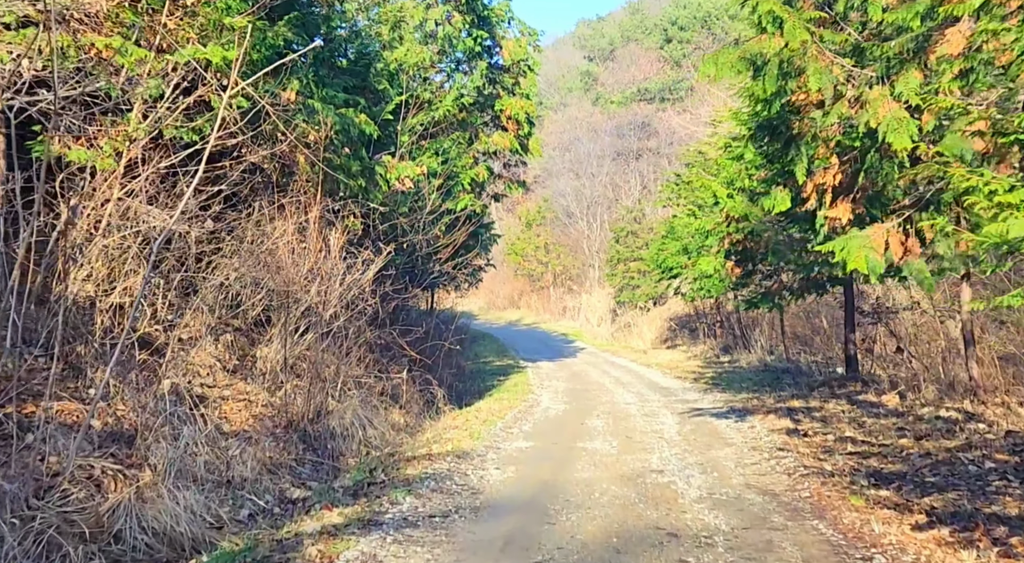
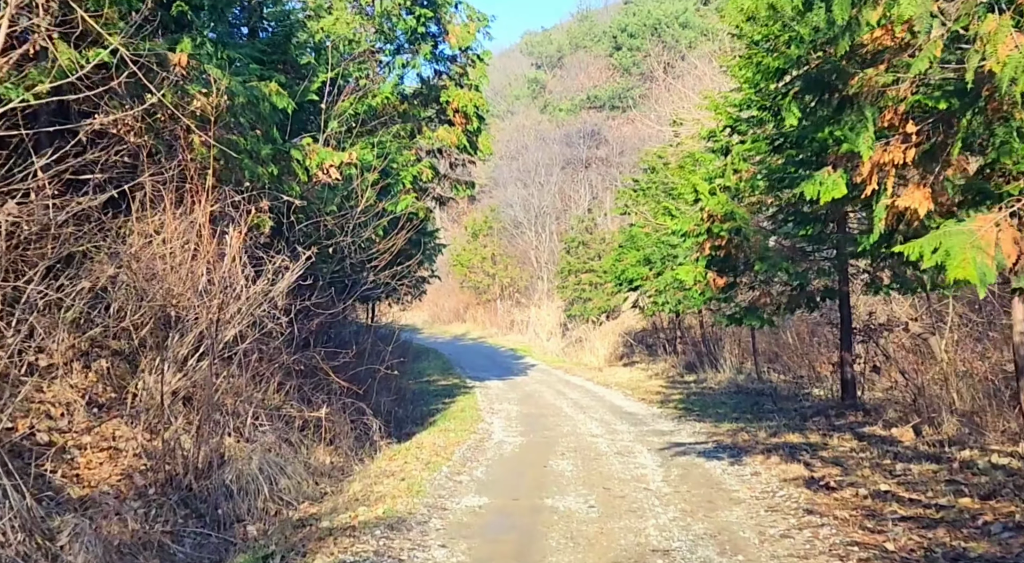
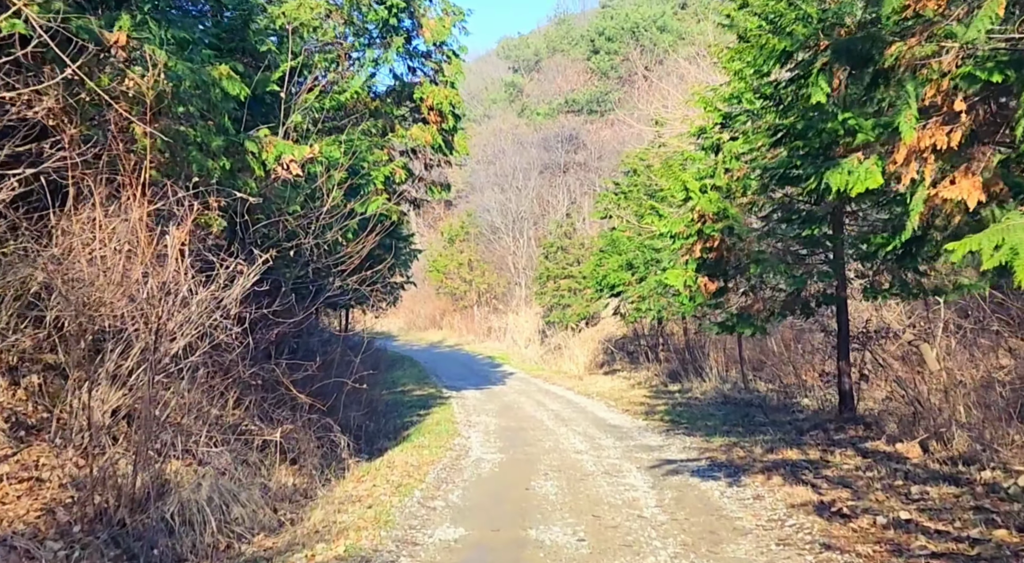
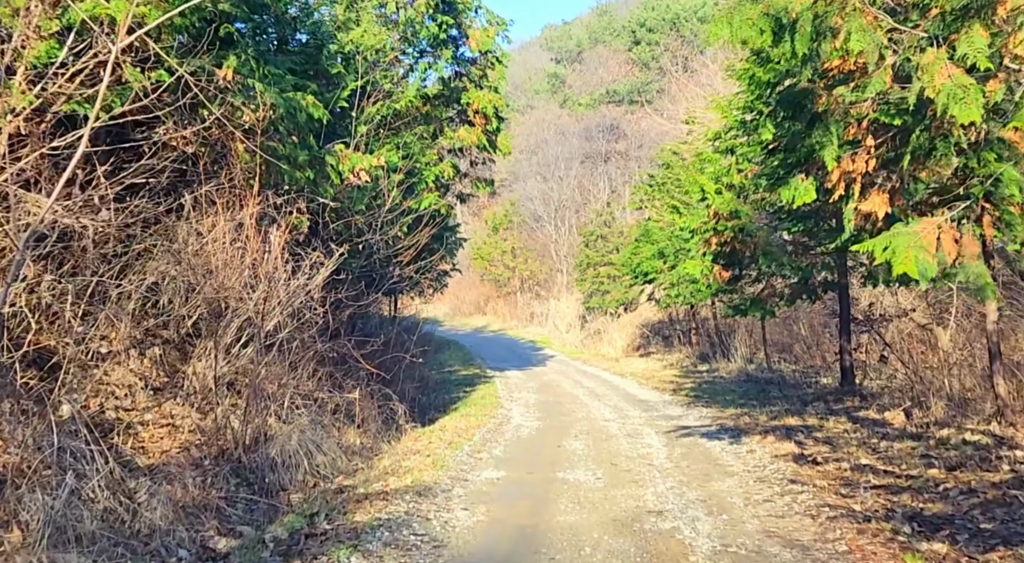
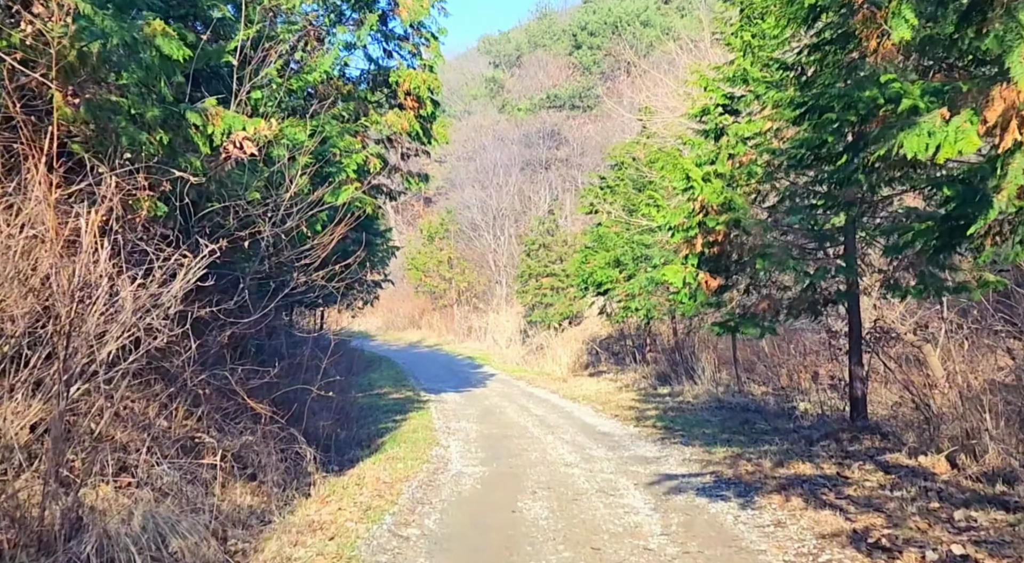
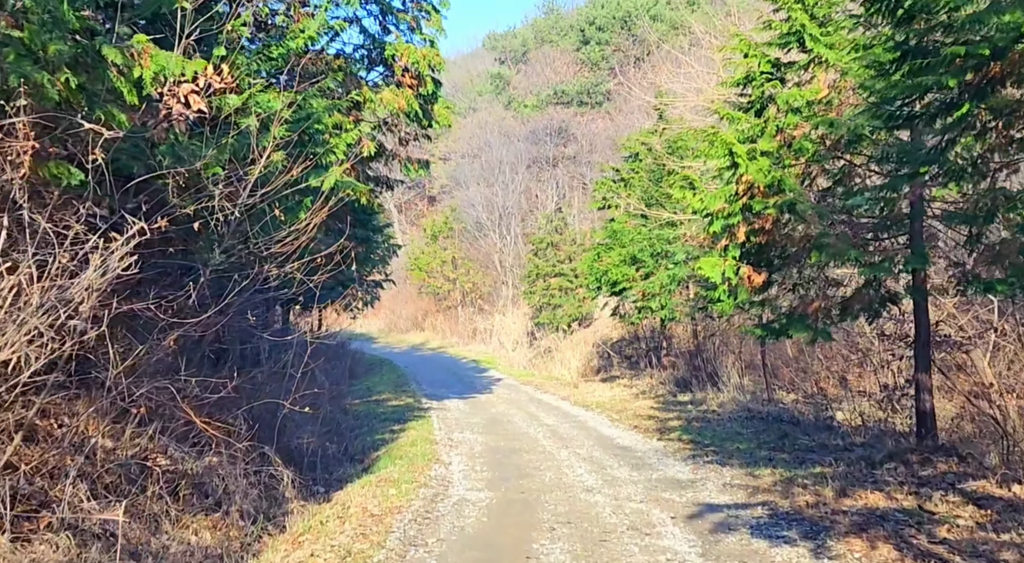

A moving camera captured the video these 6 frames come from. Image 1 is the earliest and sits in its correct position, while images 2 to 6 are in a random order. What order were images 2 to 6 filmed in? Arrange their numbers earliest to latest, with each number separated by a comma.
4, 2, 3, 5, 6
